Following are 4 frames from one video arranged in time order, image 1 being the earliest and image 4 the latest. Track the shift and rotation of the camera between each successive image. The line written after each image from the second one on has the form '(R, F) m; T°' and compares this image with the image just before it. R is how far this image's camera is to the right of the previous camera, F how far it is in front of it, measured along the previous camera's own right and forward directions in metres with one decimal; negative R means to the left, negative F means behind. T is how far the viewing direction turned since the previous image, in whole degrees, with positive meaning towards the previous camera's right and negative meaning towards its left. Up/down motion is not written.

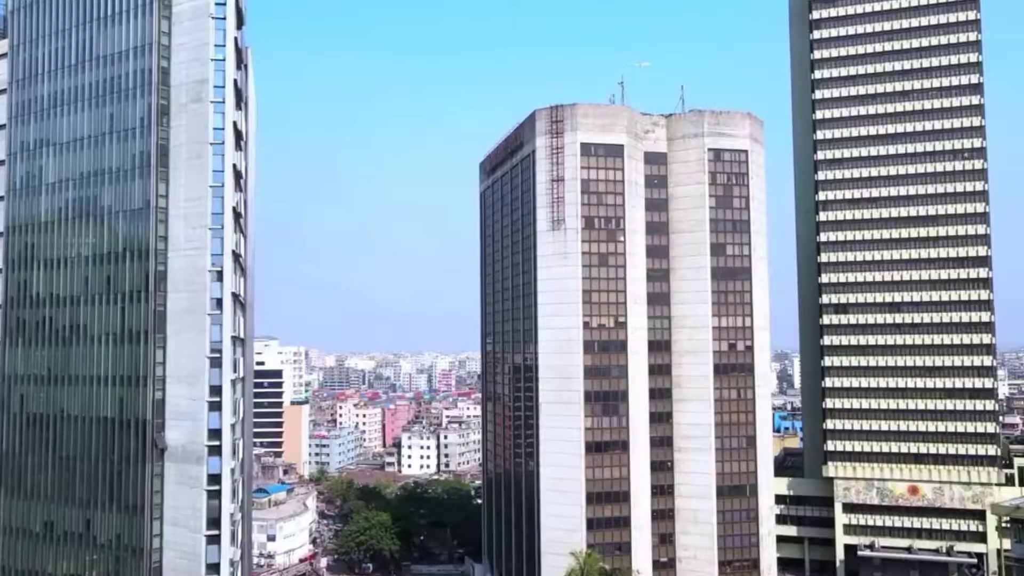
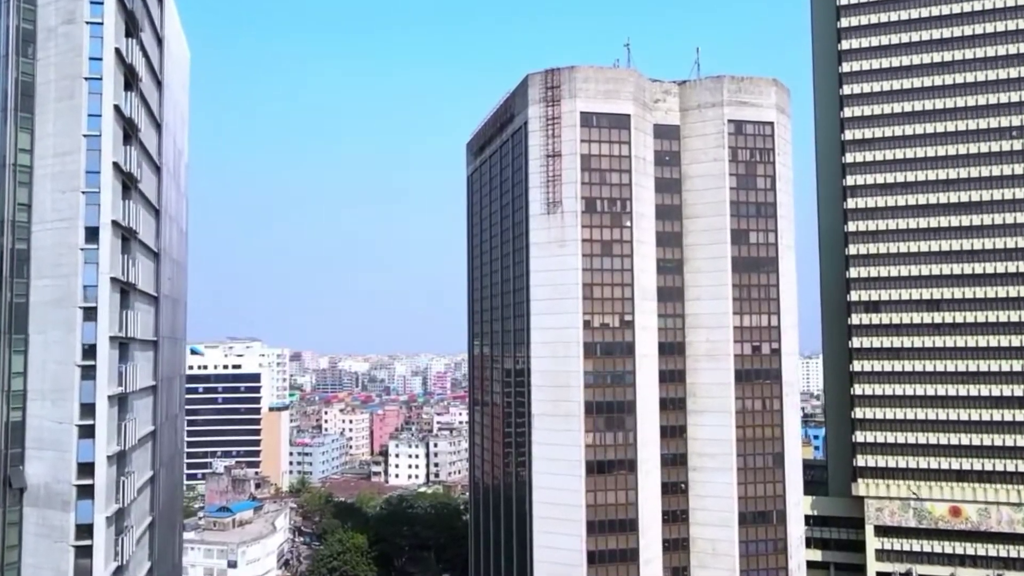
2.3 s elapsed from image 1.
(+0.7, +9.9) m; 0°
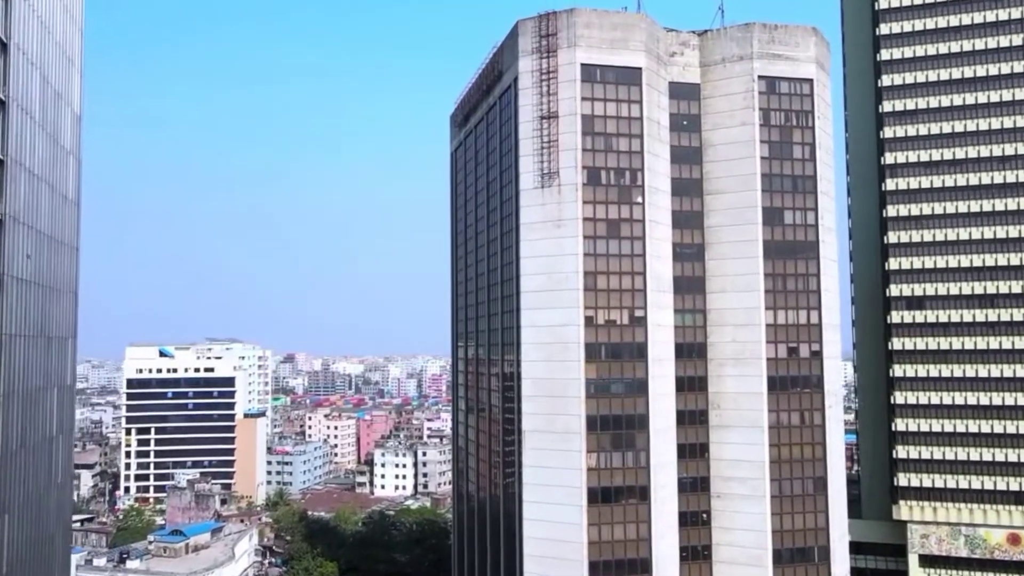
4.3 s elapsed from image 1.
(+0.7, +10.5) m; 0°
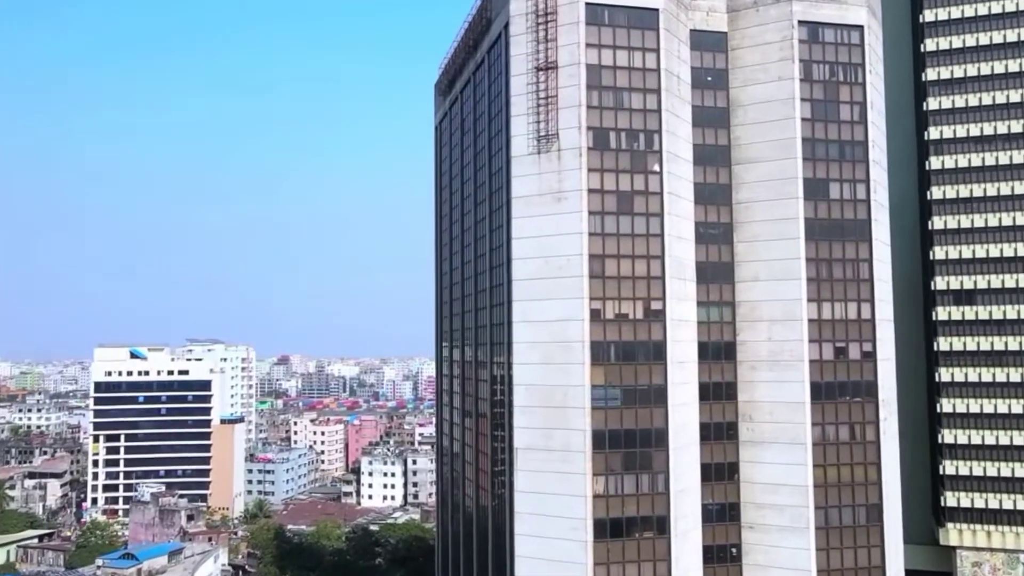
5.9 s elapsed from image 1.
(+0.5, +8.7) m; 0°
